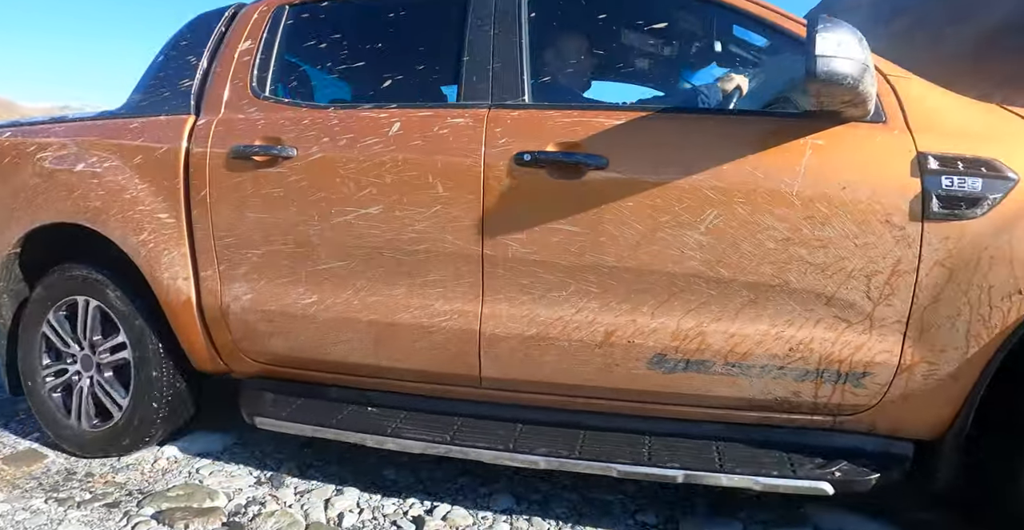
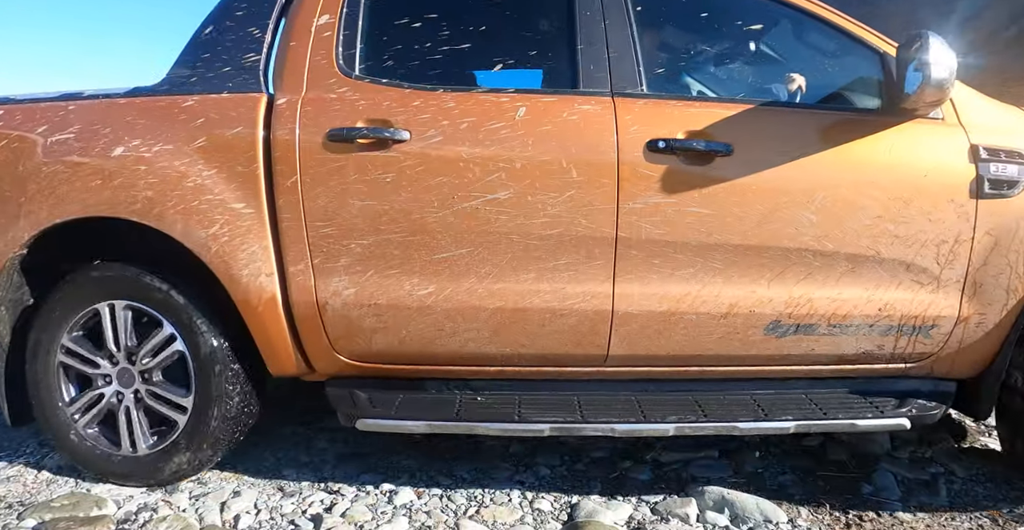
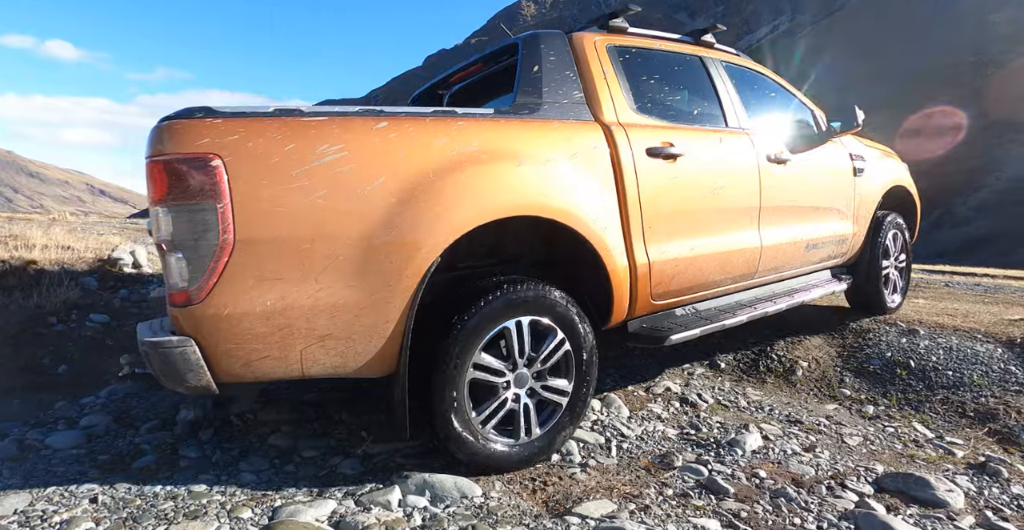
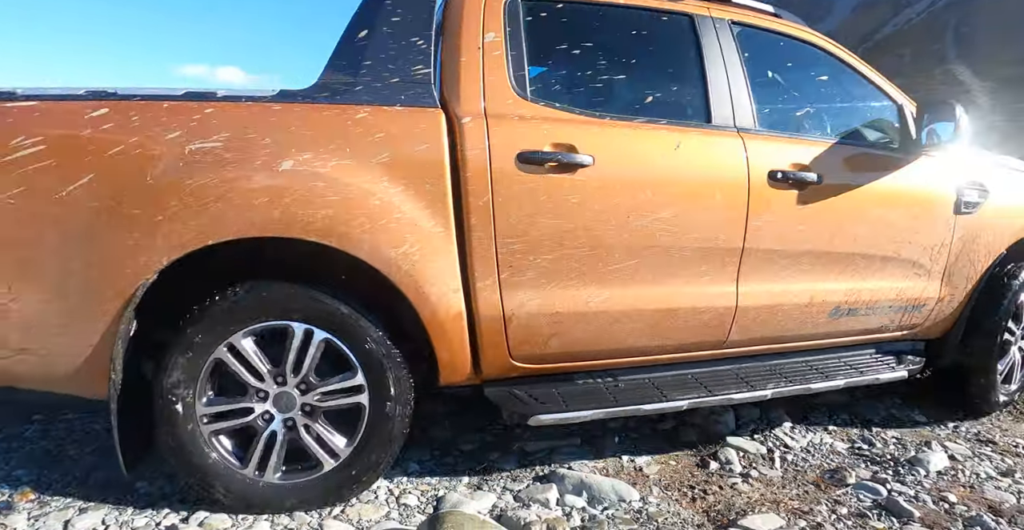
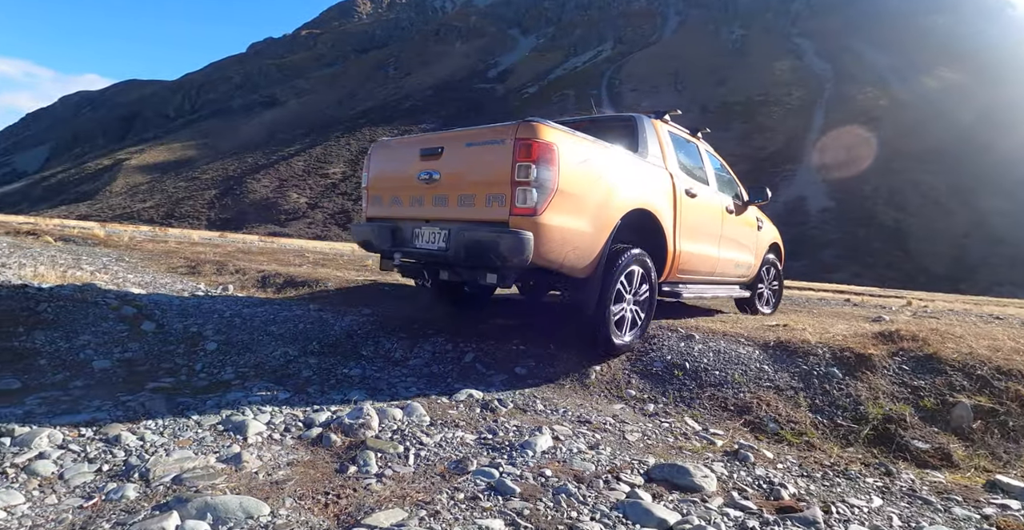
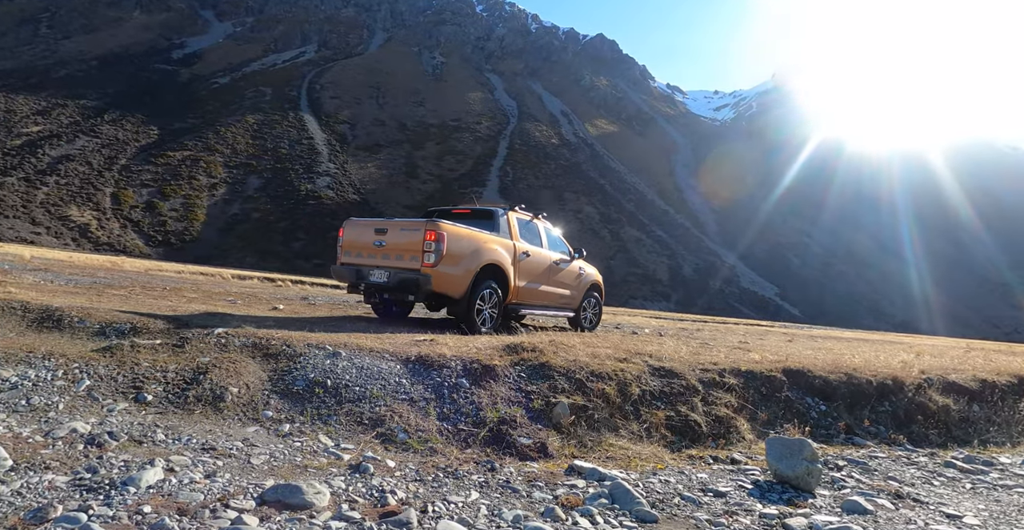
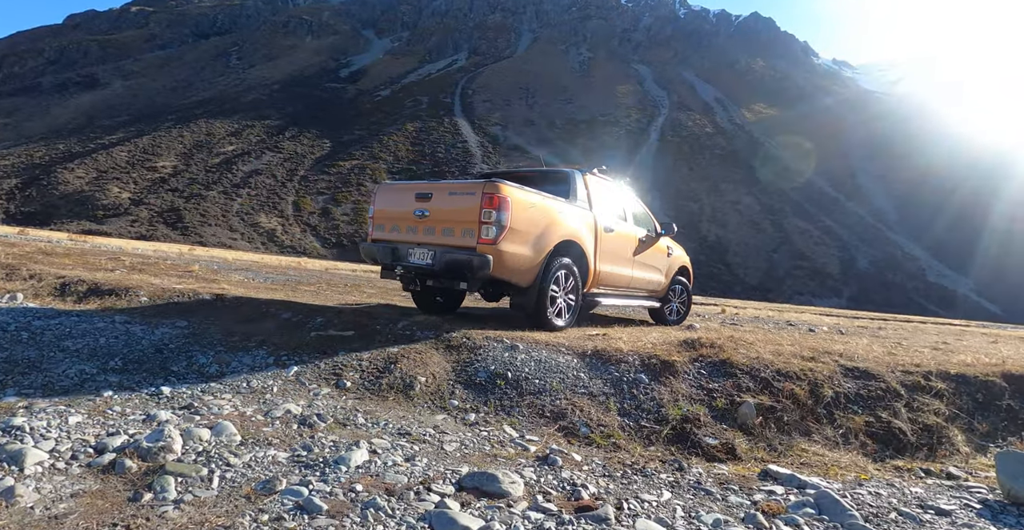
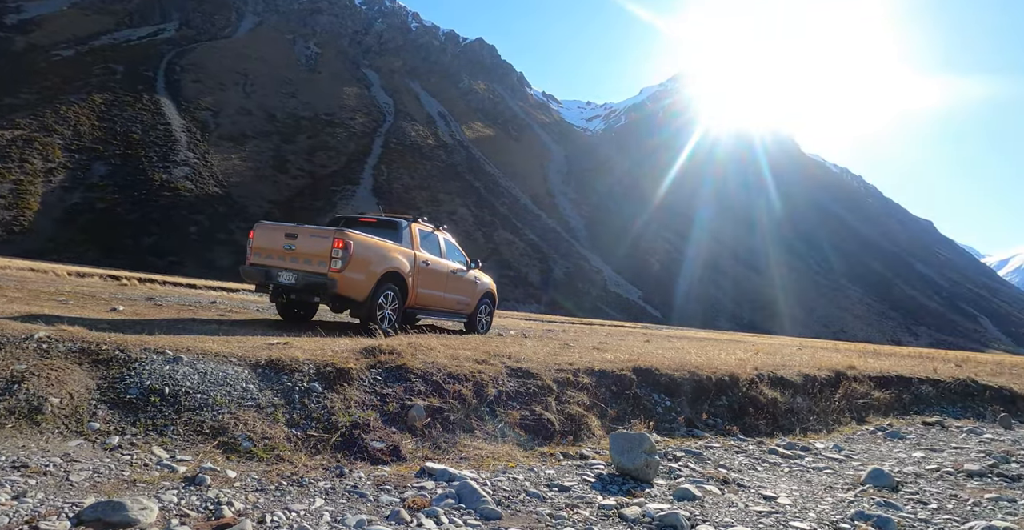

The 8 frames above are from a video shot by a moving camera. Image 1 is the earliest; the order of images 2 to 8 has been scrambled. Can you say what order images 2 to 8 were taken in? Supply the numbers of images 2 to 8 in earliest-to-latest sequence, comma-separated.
2, 4, 3, 5, 7, 6, 8
